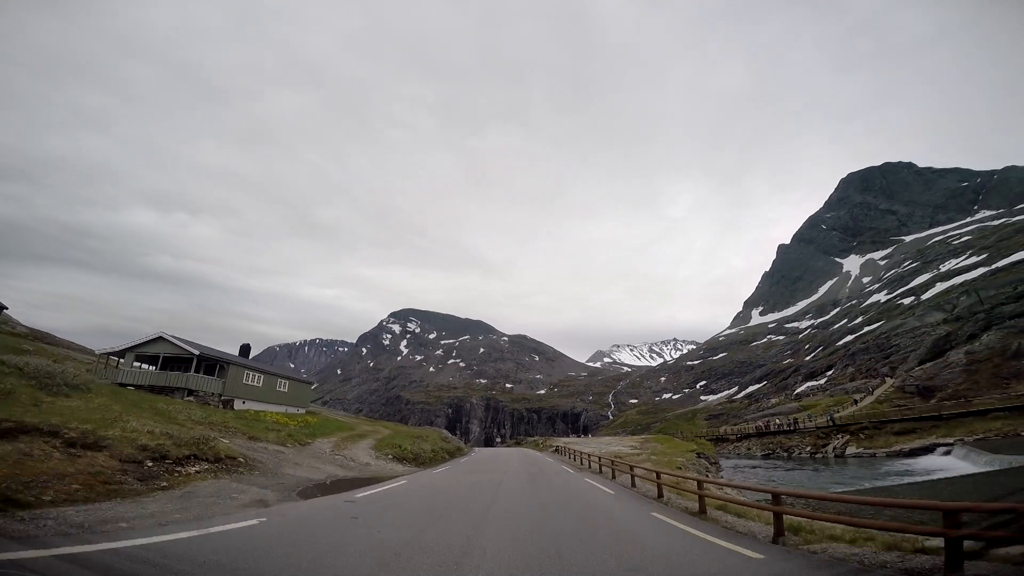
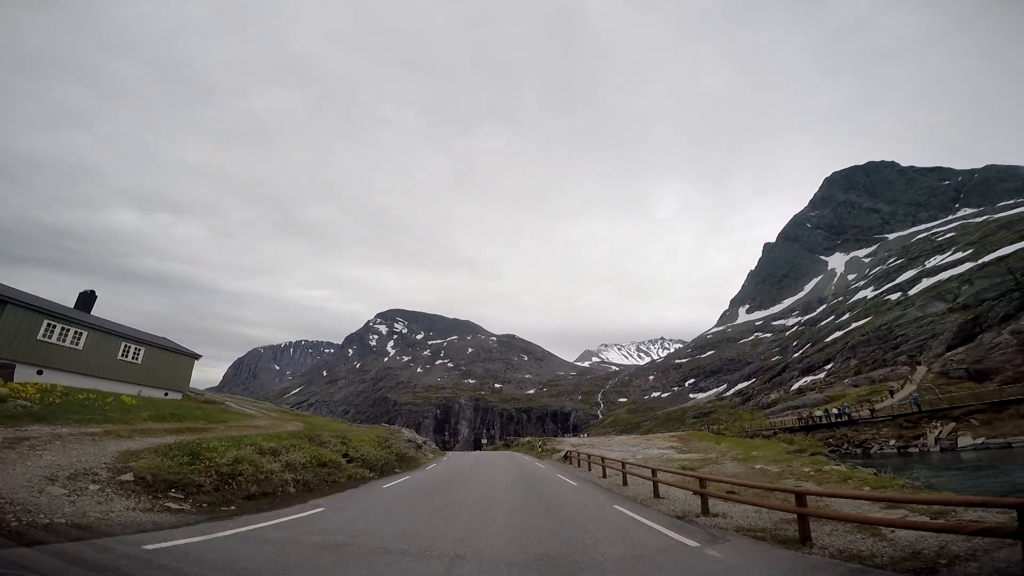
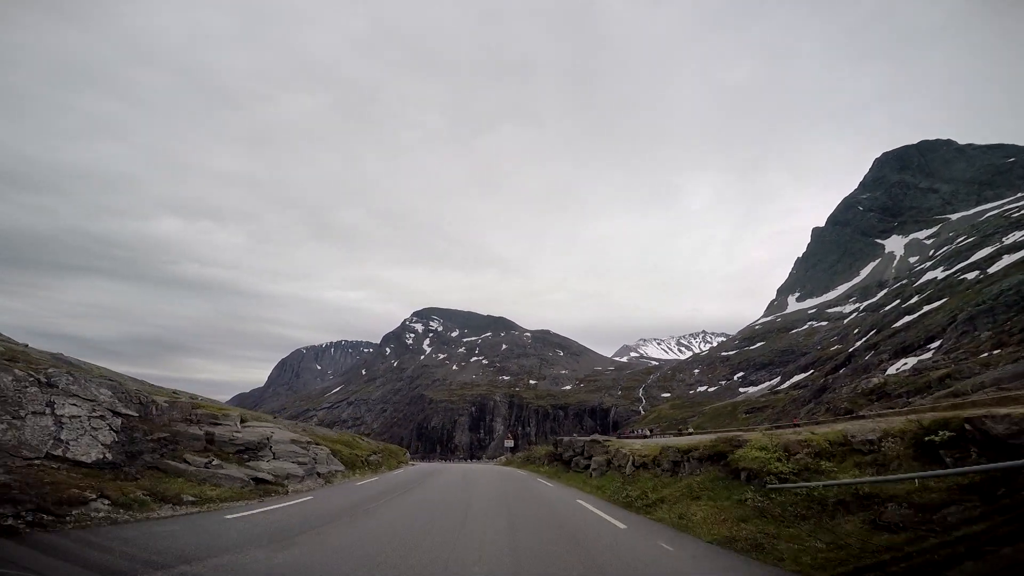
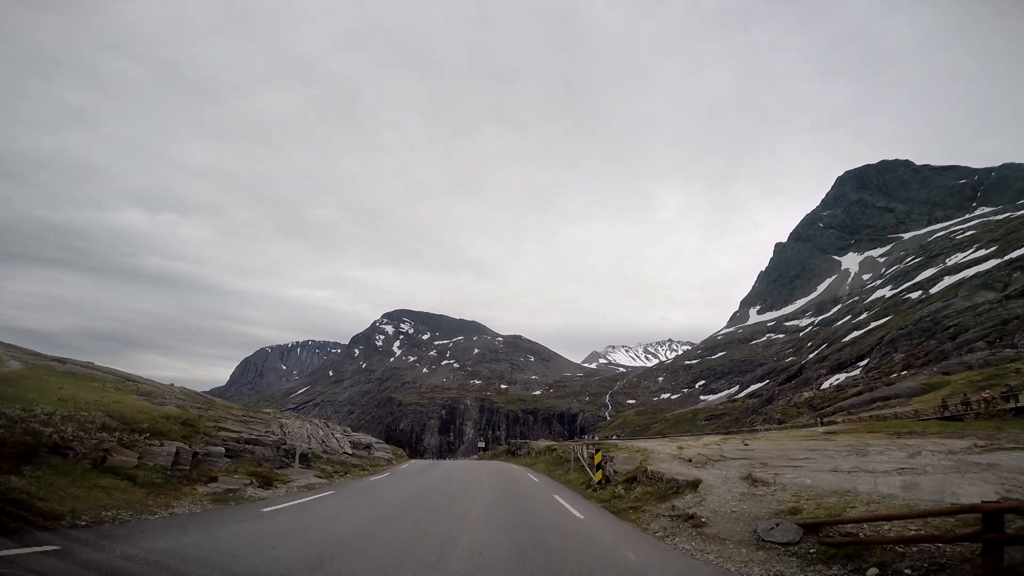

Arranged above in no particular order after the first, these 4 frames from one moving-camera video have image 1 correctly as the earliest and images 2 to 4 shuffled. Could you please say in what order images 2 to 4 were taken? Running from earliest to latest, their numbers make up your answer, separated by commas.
2, 4, 3
